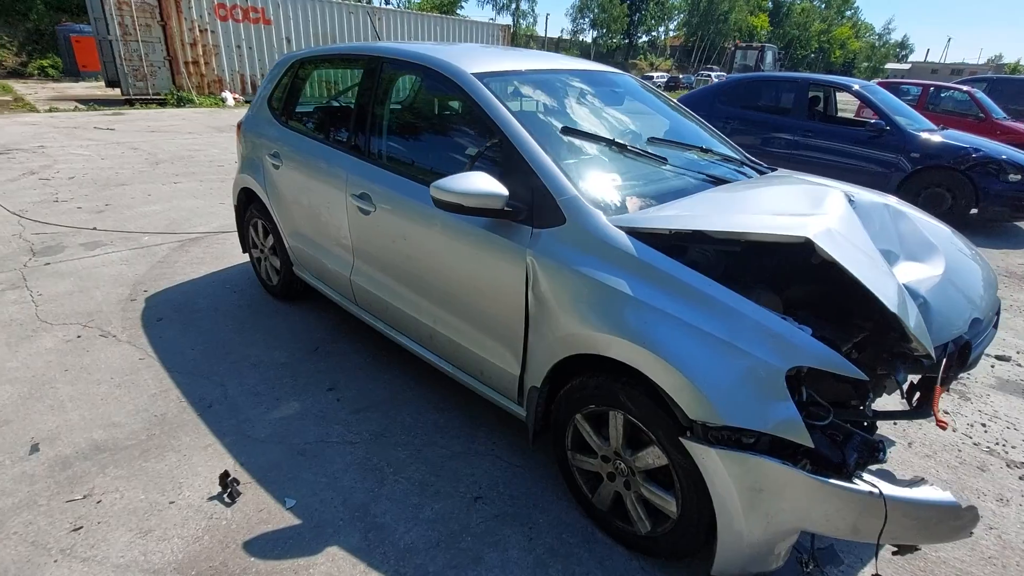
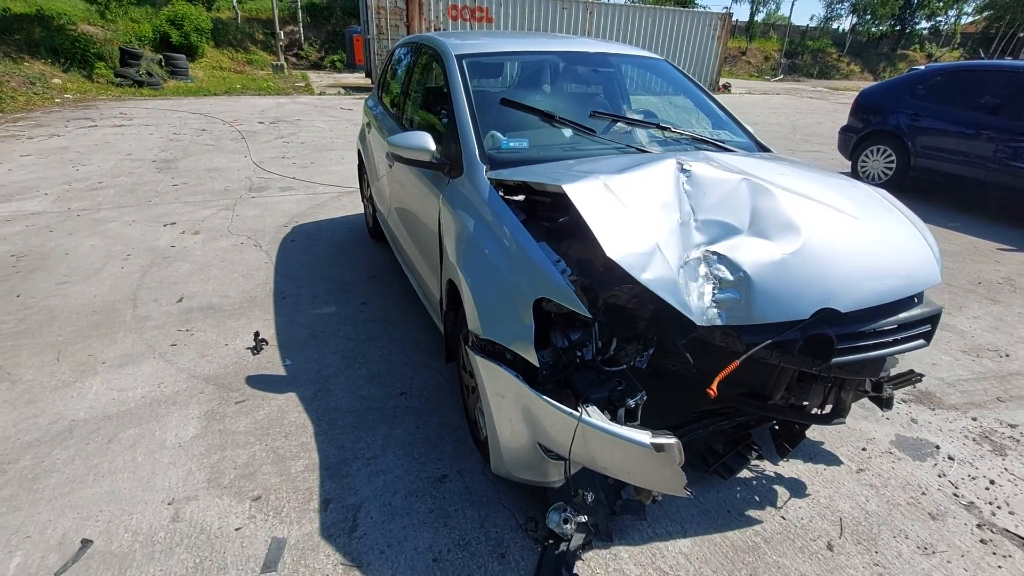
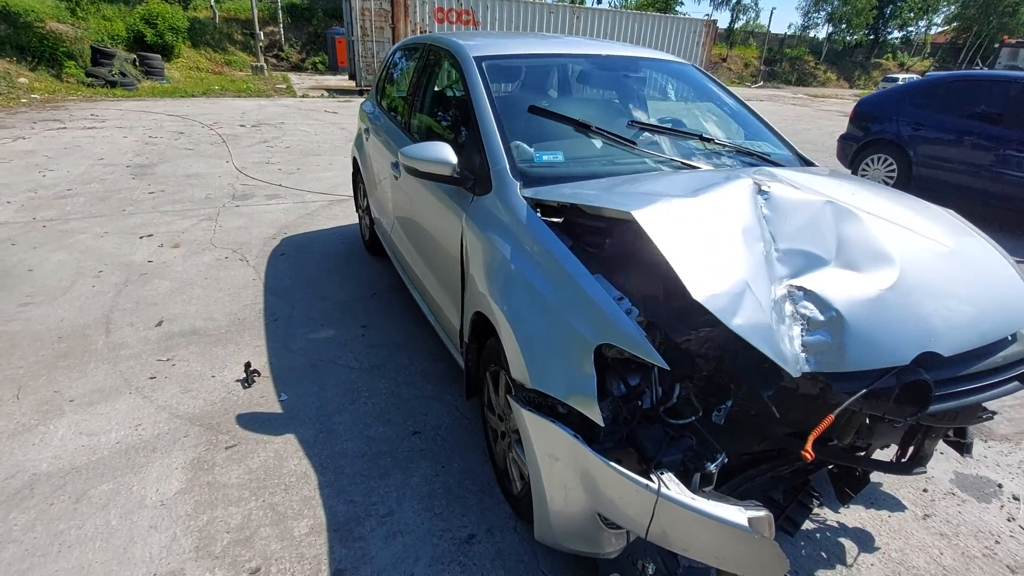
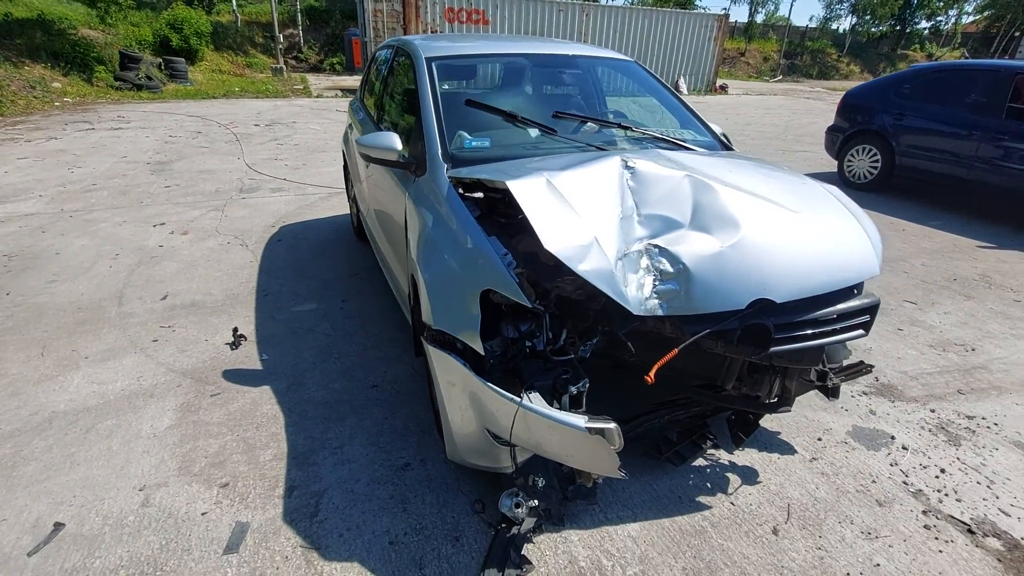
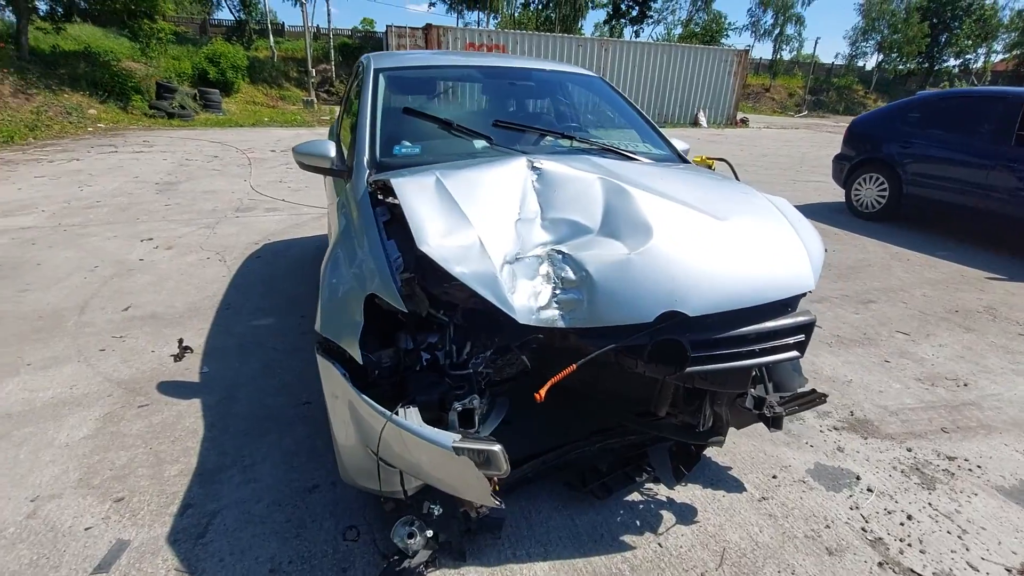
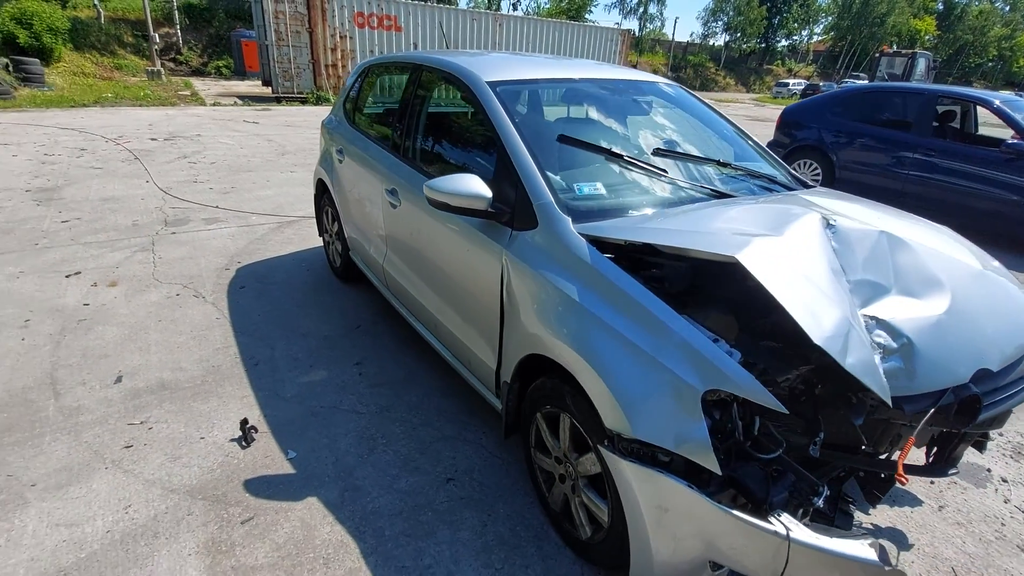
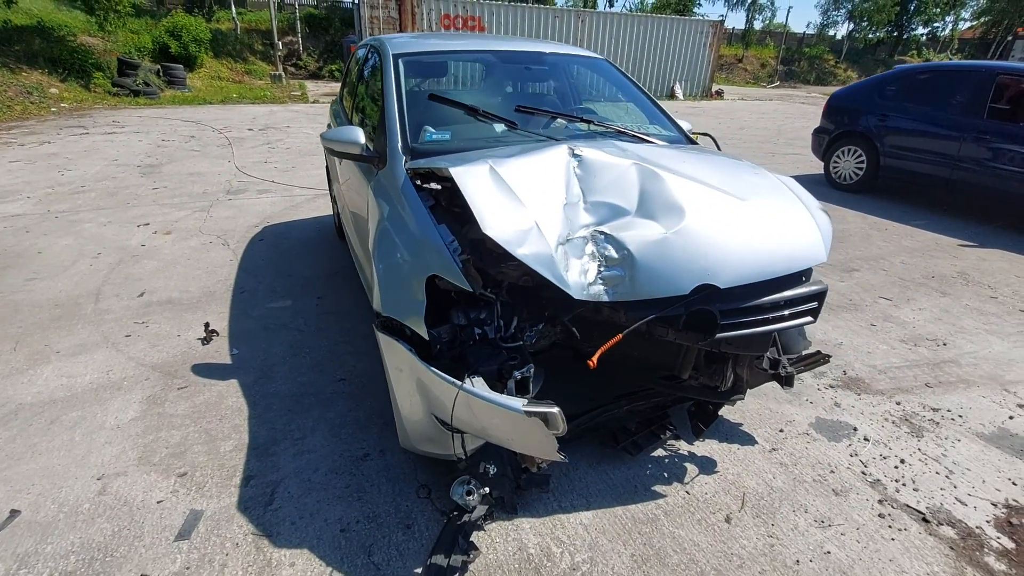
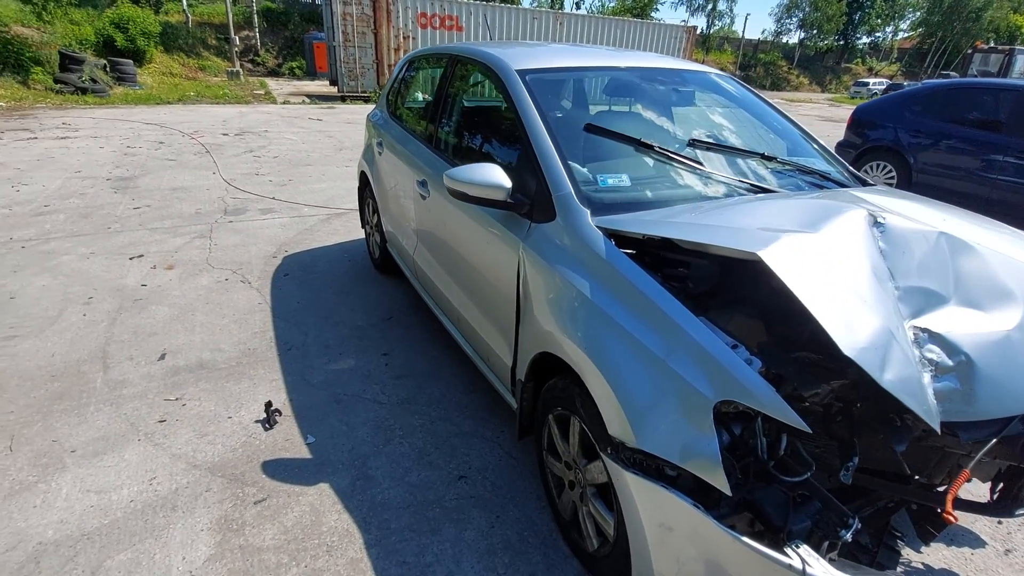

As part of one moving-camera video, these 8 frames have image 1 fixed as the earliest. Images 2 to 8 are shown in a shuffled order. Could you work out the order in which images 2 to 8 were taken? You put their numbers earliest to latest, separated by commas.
6, 8, 3, 2, 4, 7, 5
